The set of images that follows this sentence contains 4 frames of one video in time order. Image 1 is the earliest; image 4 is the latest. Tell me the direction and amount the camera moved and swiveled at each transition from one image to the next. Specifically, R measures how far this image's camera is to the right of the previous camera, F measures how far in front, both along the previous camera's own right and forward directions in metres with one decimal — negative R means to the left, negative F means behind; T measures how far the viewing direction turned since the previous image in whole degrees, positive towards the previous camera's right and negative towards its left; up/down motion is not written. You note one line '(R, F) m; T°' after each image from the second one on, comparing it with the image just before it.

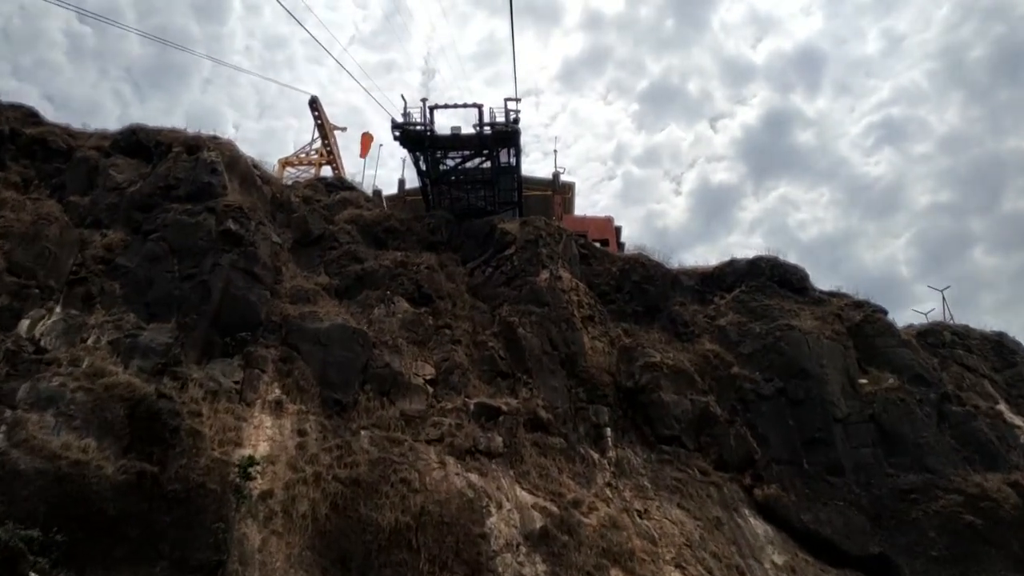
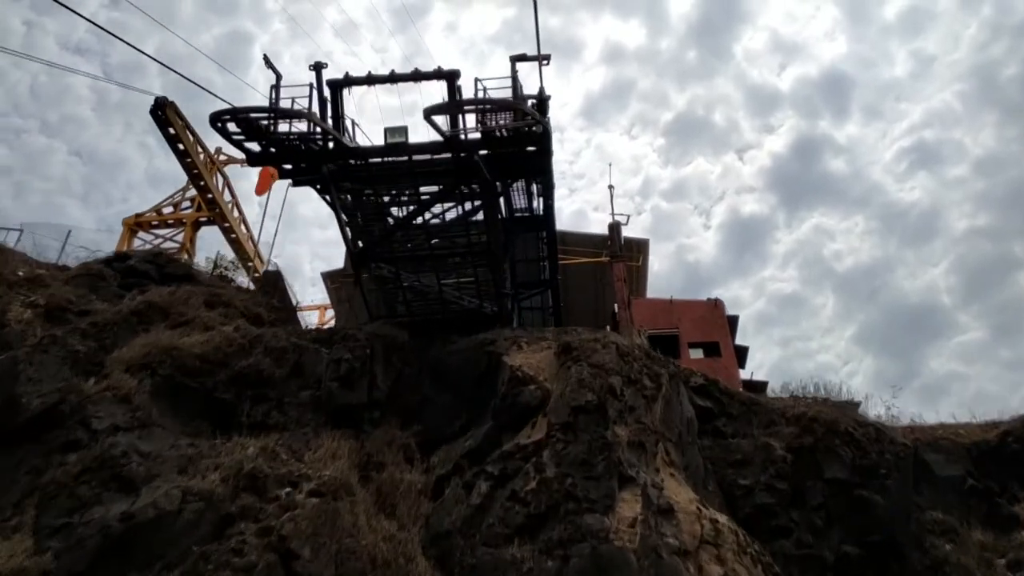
(+0.1, +18.8) m; -2°
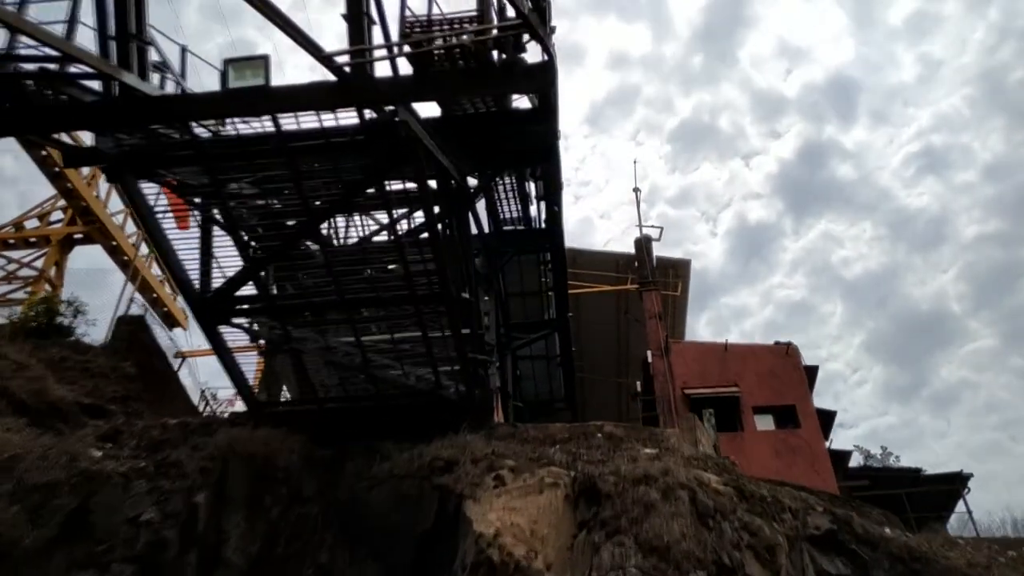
(+0.3, +6.6) m; 0°
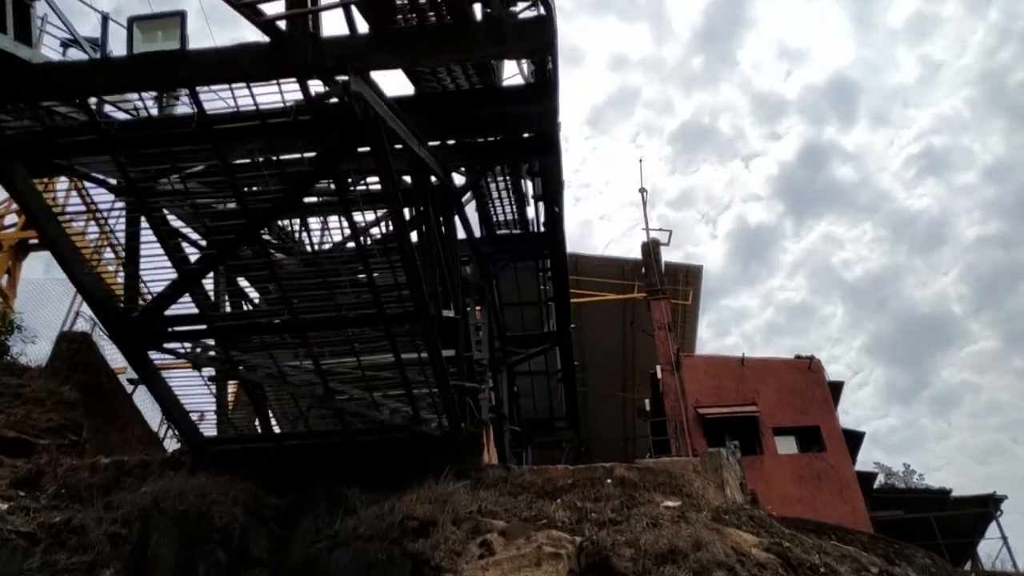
(+0.1, +1.5) m; 0°
